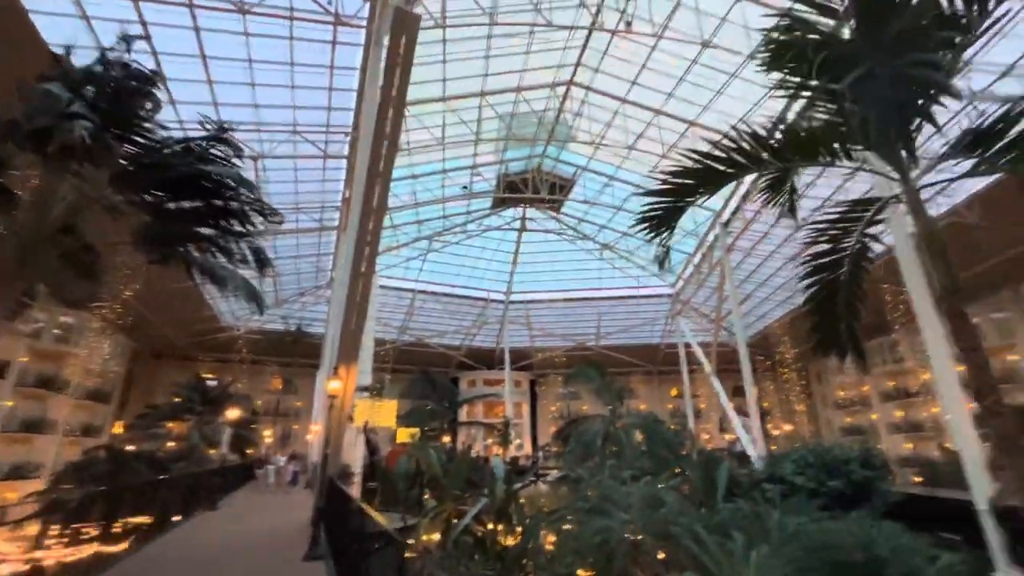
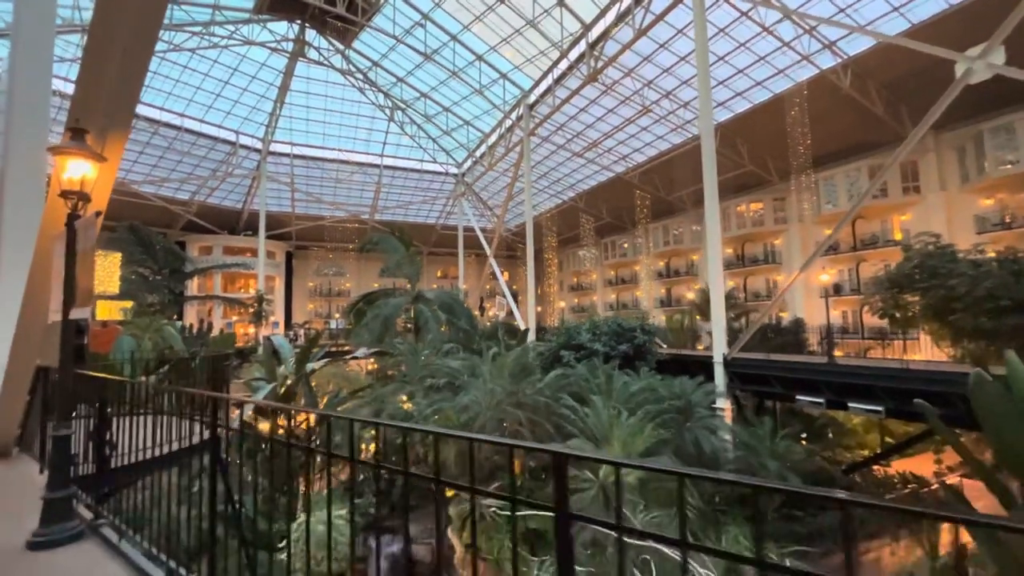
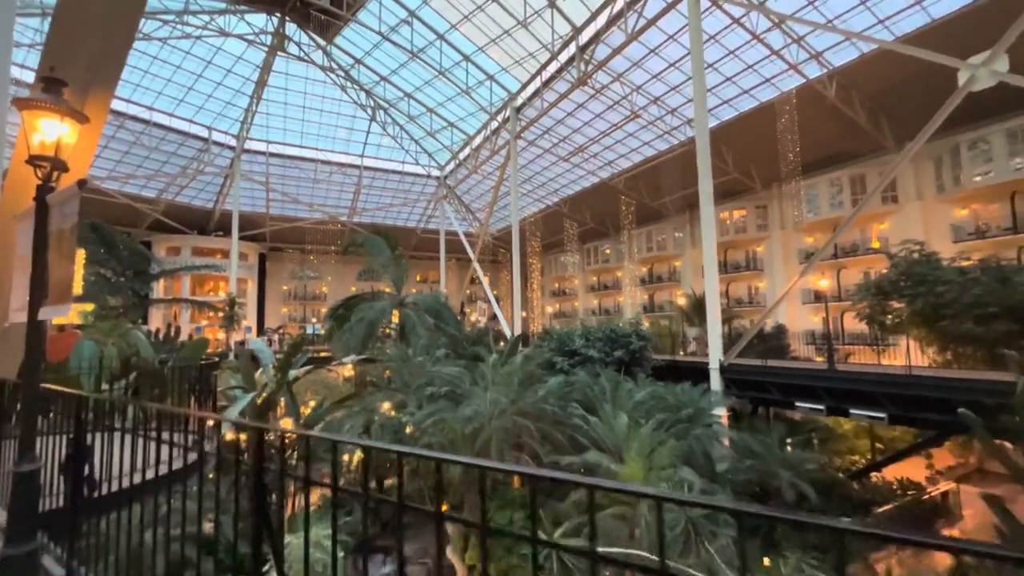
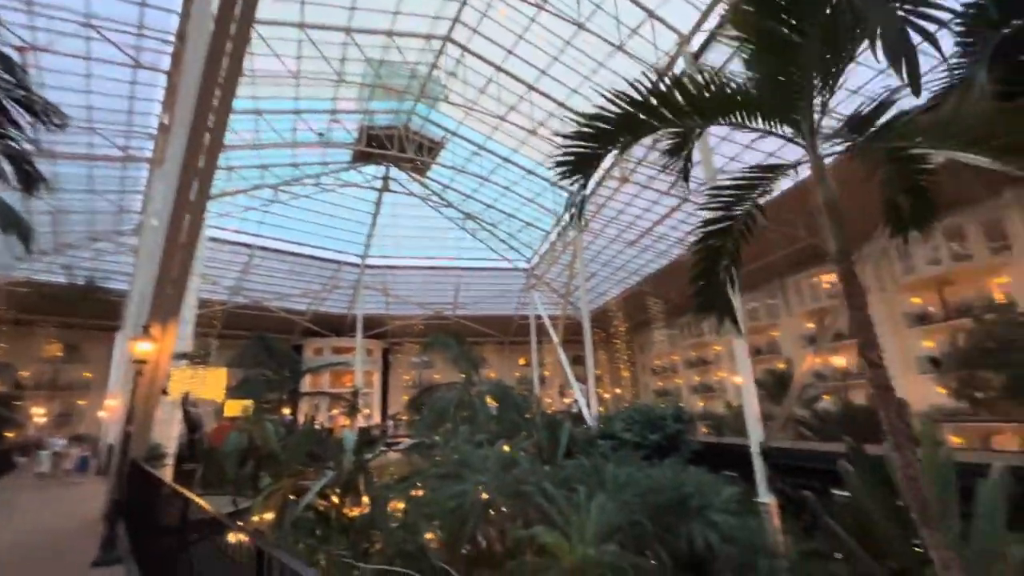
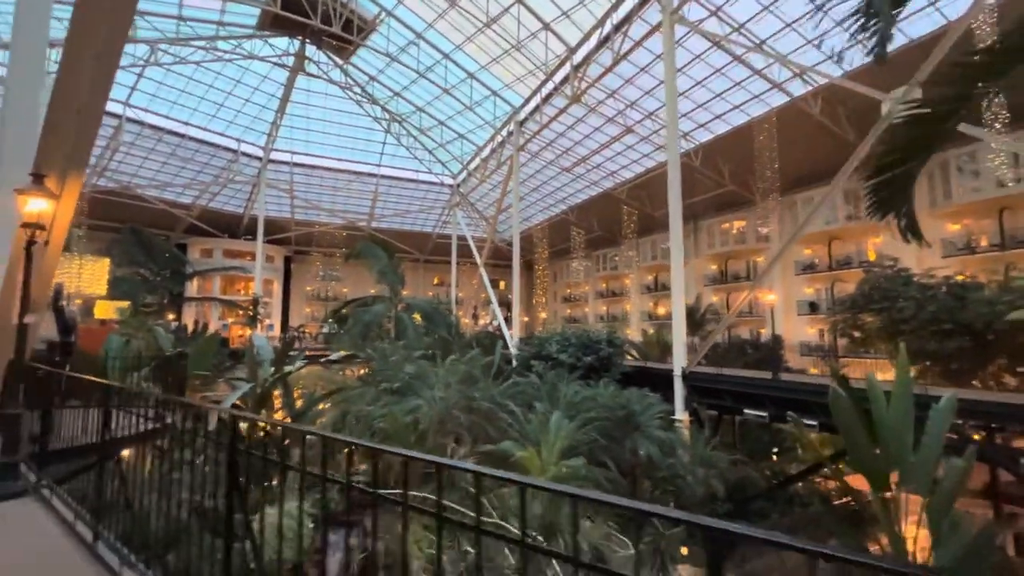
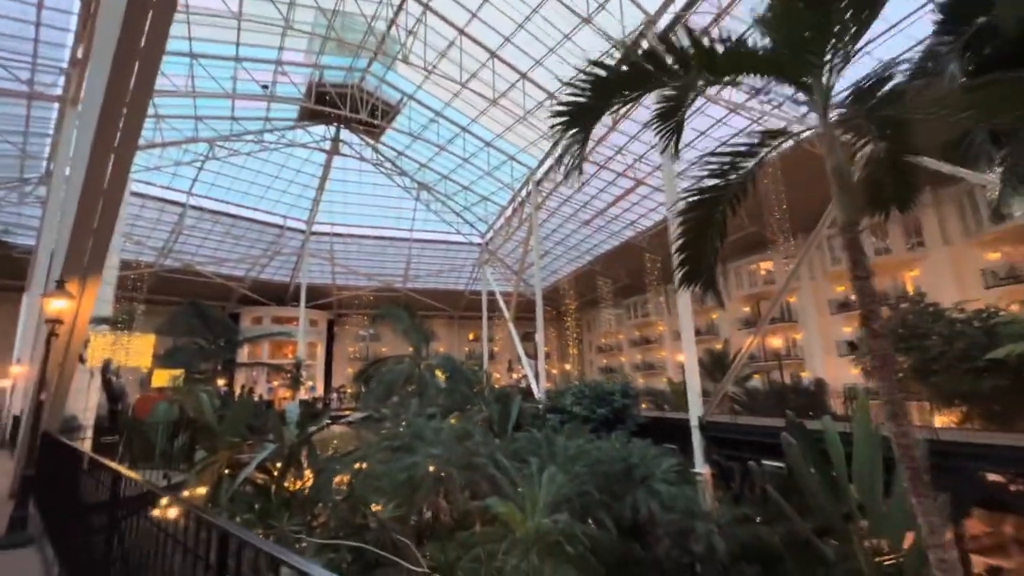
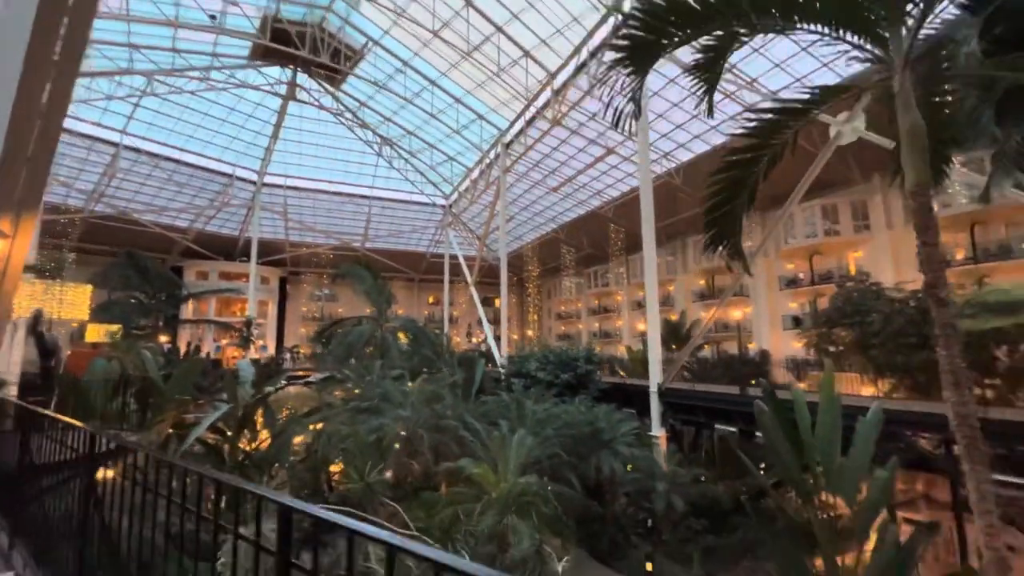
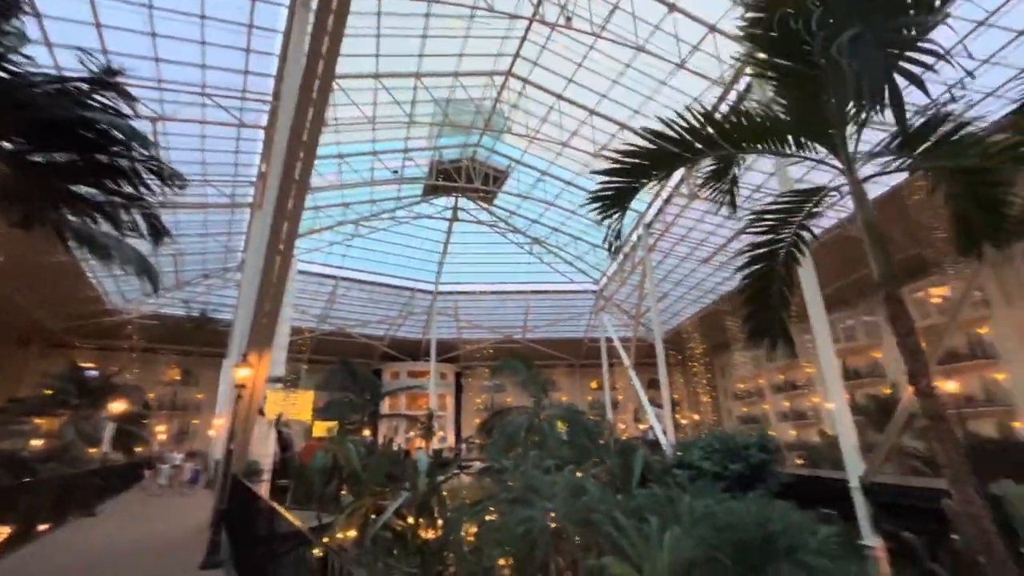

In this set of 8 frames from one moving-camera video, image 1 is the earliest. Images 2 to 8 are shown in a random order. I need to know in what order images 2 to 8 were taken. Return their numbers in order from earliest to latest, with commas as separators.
8, 4, 6, 7, 5, 2, 3
